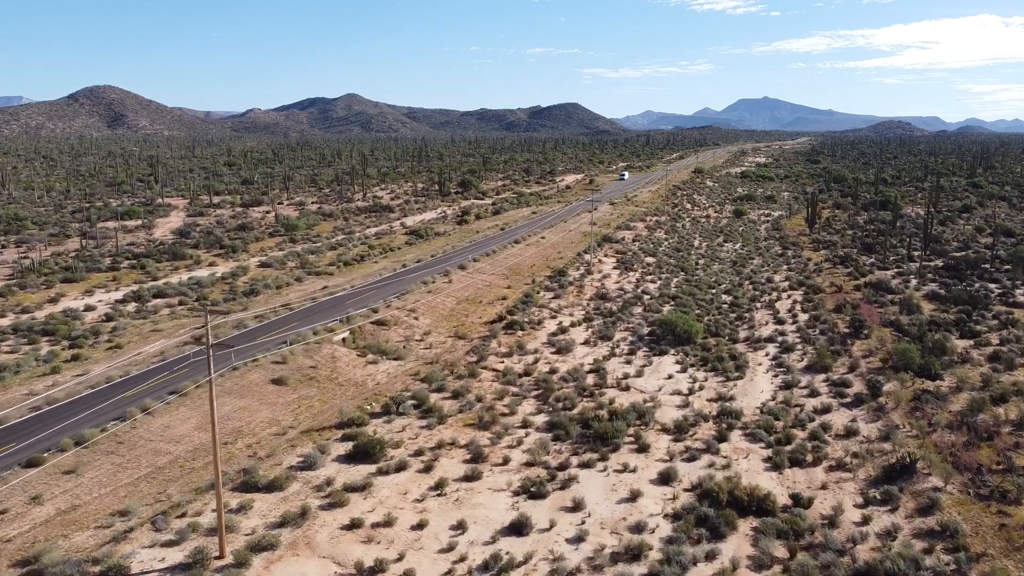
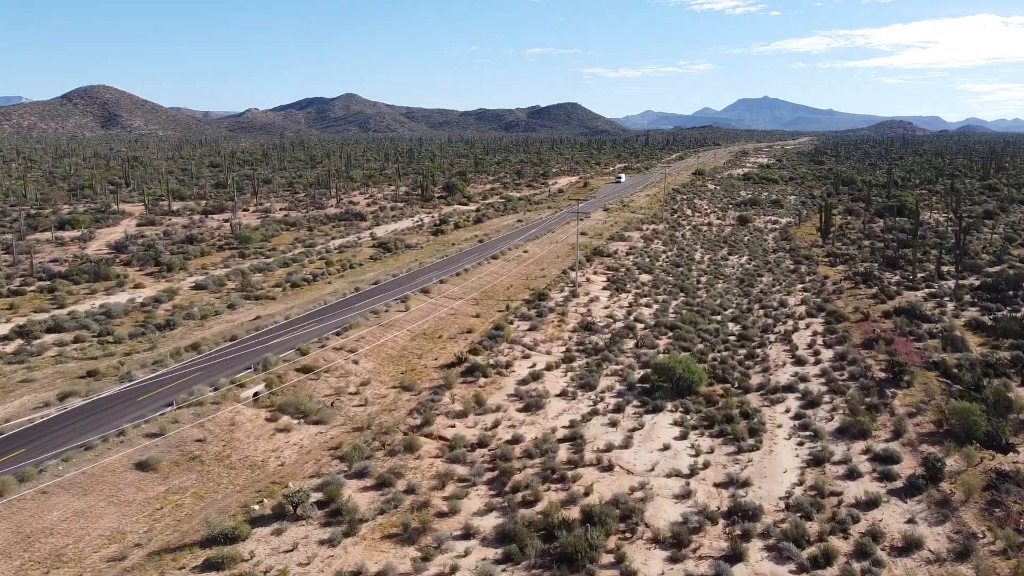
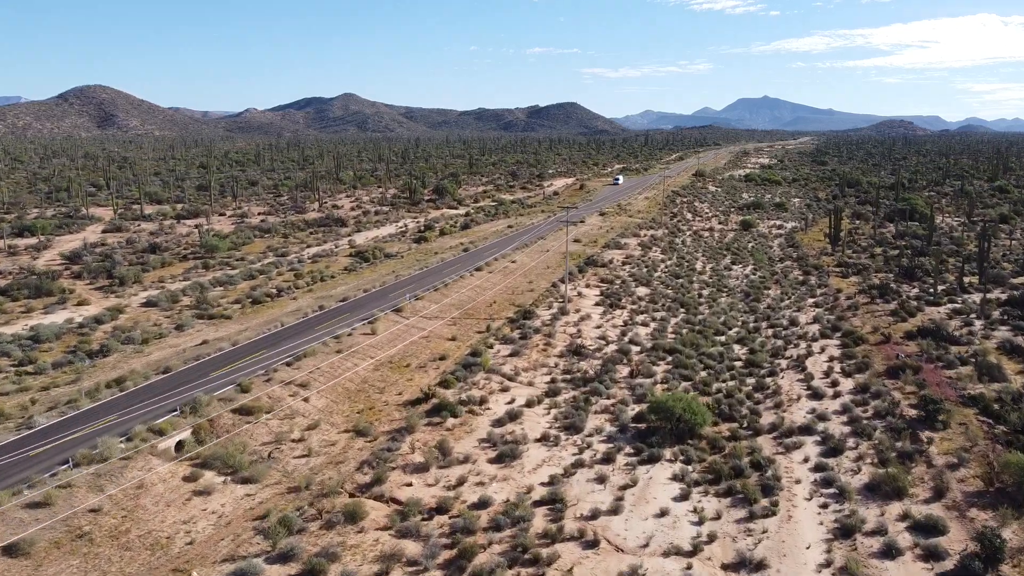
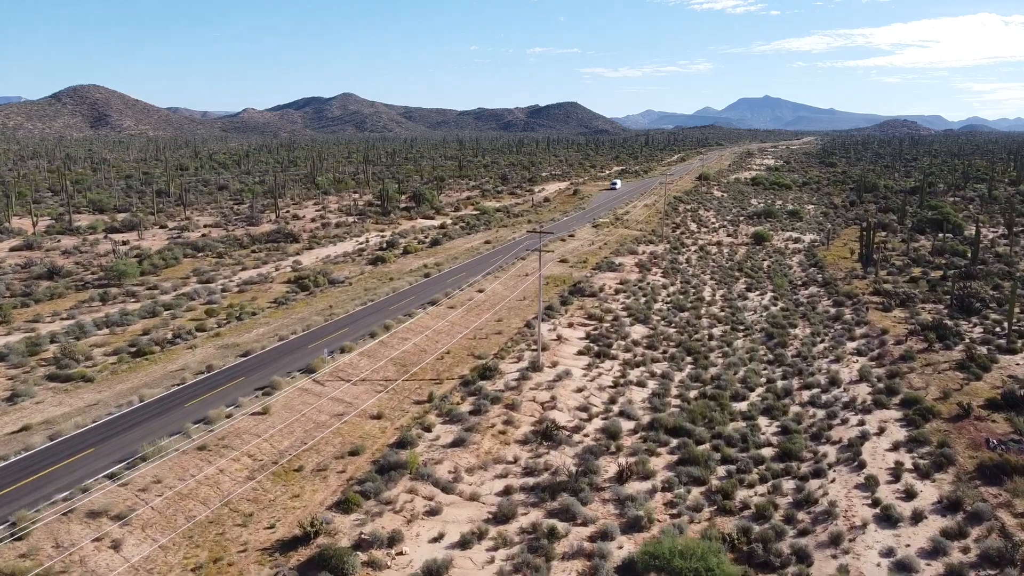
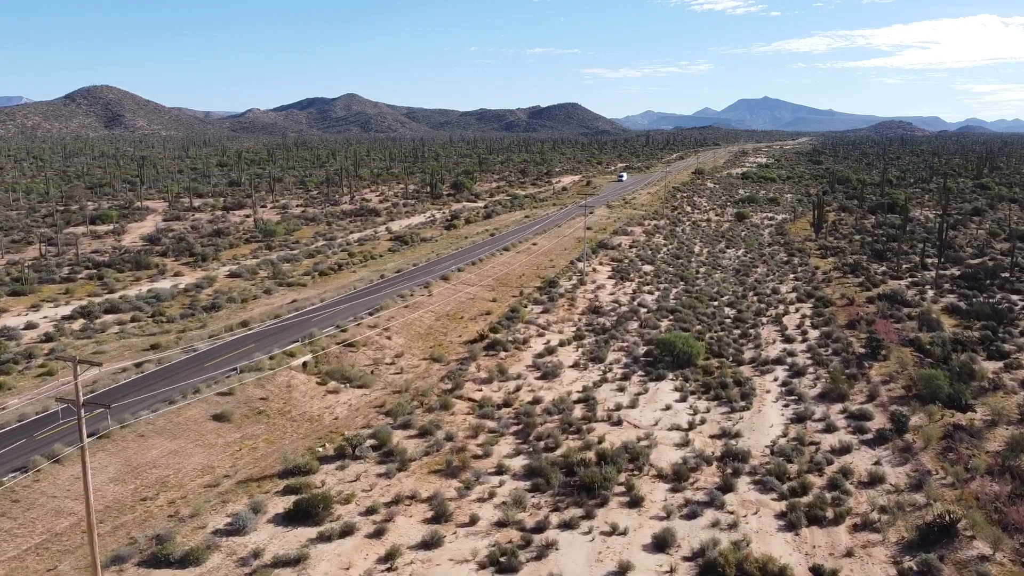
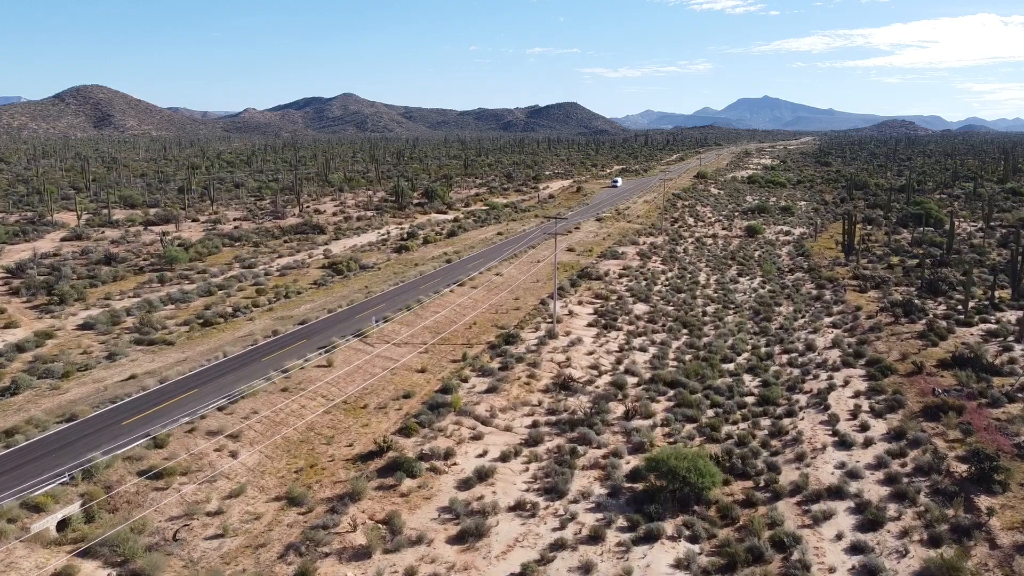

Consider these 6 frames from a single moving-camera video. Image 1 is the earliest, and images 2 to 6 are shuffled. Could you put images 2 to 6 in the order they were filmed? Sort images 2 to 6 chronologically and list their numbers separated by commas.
5, 2, 3, 6, 4
